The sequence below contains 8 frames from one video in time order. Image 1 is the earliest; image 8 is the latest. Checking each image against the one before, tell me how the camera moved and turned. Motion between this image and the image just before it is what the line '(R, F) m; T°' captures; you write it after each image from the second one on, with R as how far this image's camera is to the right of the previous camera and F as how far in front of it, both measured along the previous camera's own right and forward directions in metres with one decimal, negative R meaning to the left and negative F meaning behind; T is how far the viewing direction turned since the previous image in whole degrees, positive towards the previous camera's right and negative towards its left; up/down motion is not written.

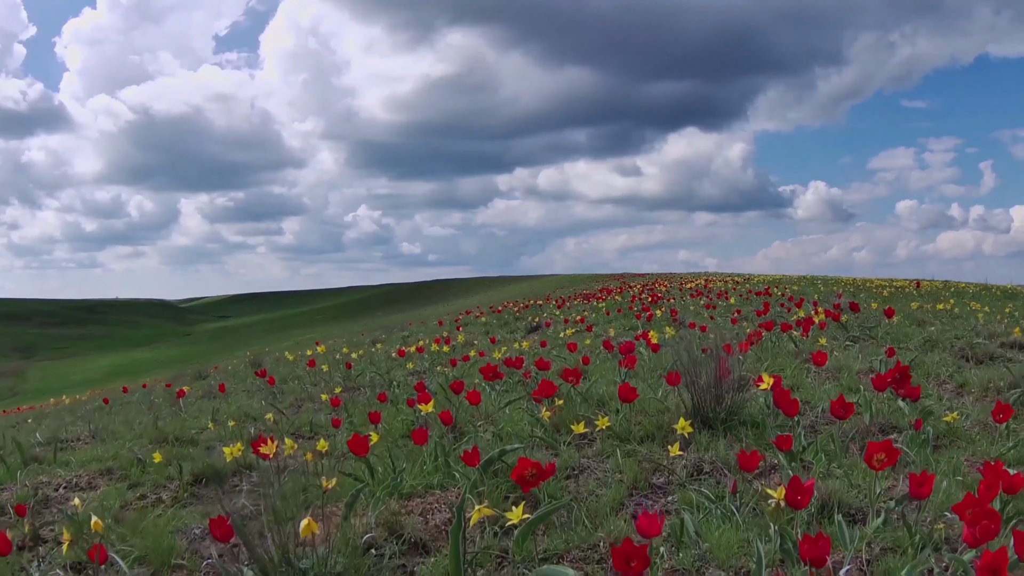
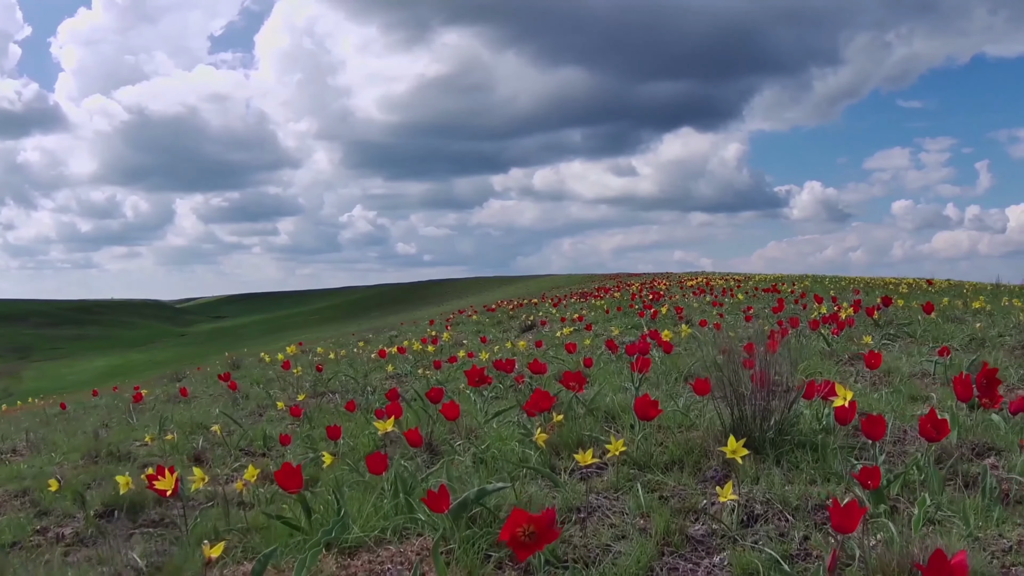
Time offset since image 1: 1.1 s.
(+0.1, +1.2) m; 0°
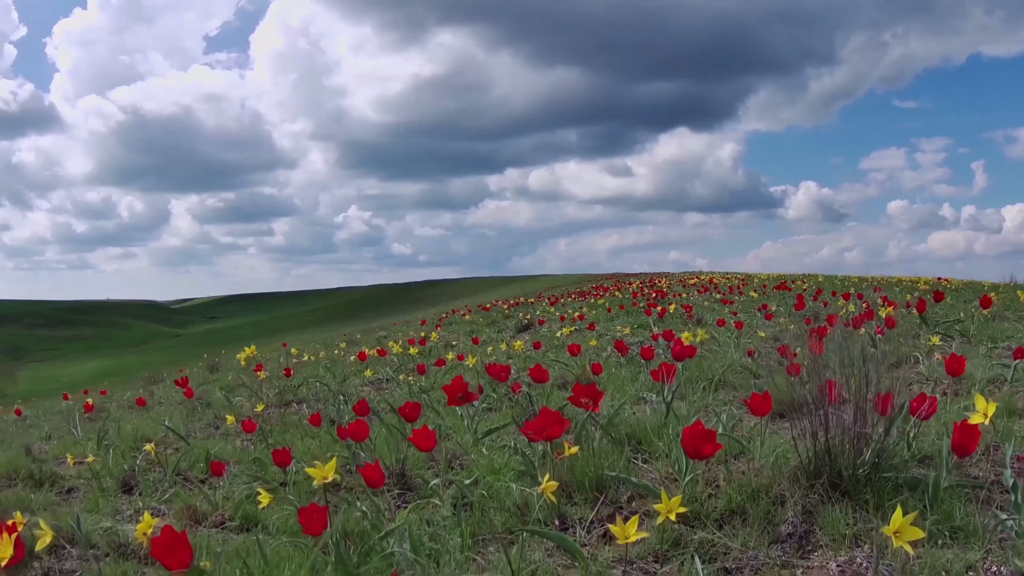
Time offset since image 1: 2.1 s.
(0.0, +1.1) m; 0°
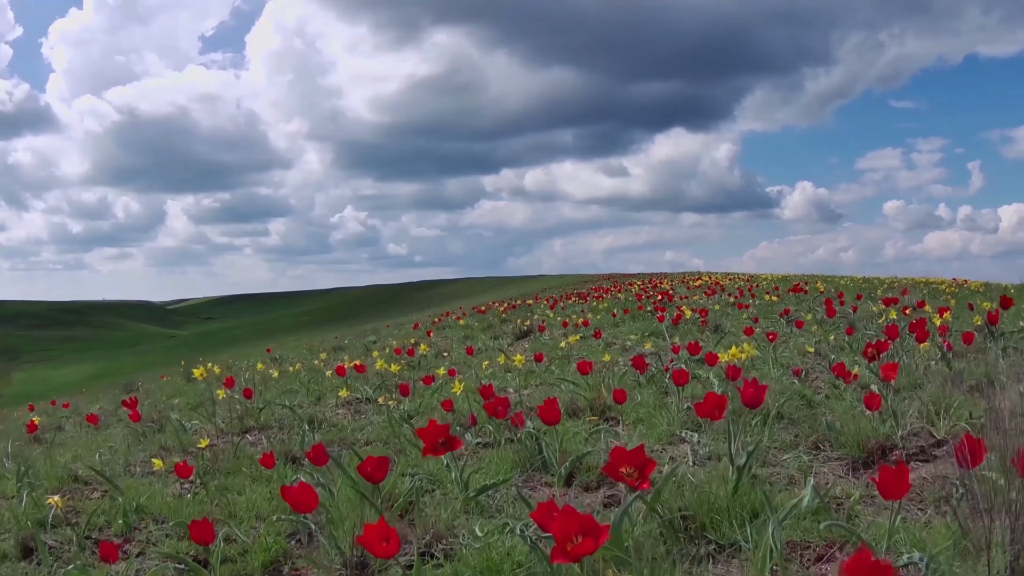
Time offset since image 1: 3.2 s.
(0.0, +1.2) m; 0°
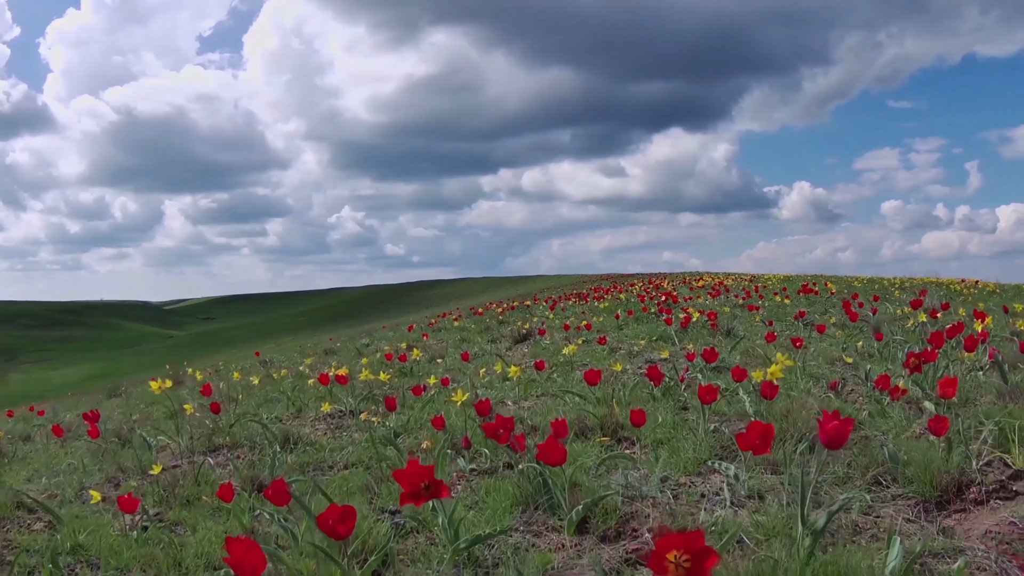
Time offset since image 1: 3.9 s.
(0.0, +0.7) m; 0°
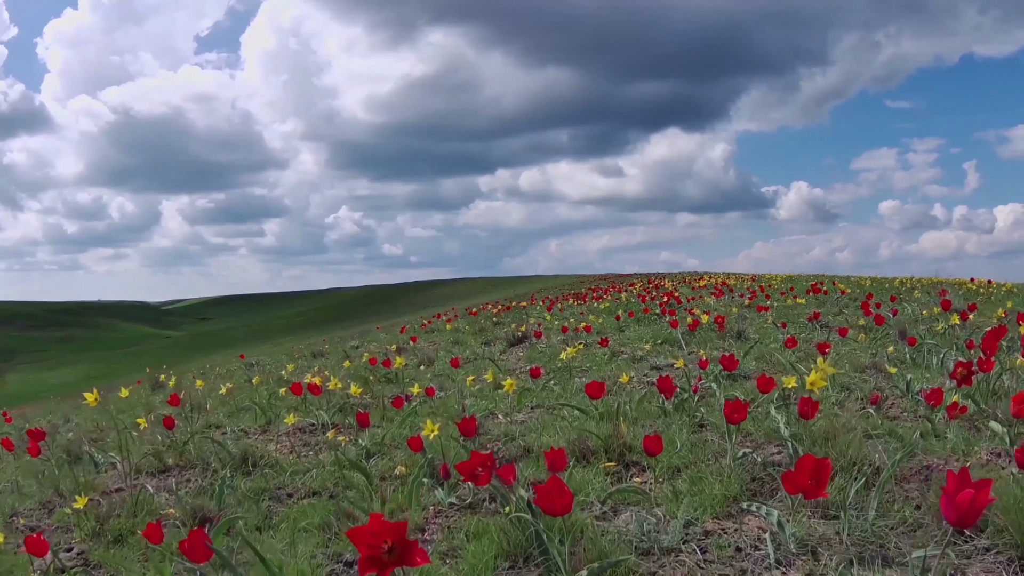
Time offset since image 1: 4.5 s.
(+0.1, +0.7) m; 0°
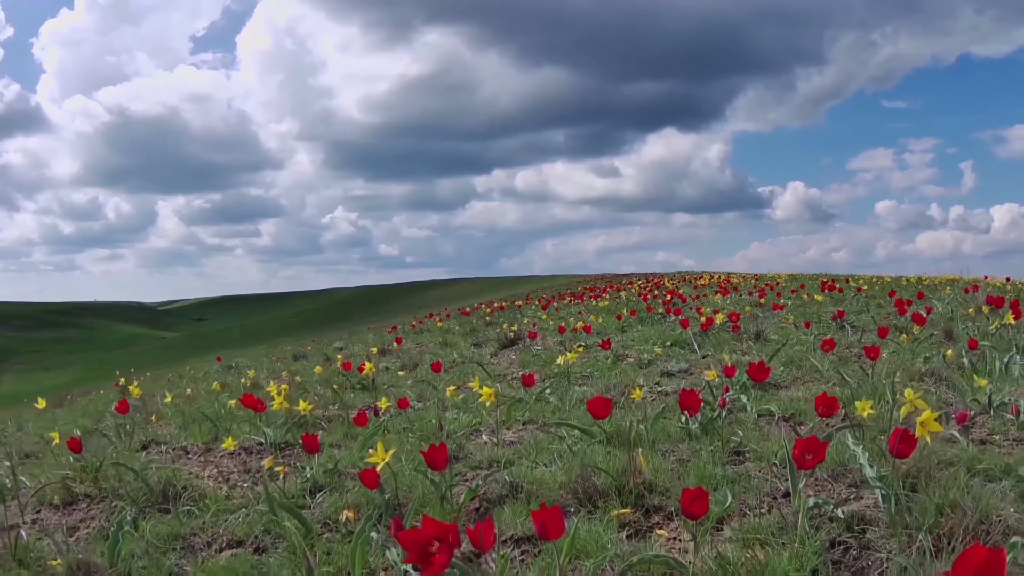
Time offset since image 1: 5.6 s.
(+0.1, +1.0) m; 0°
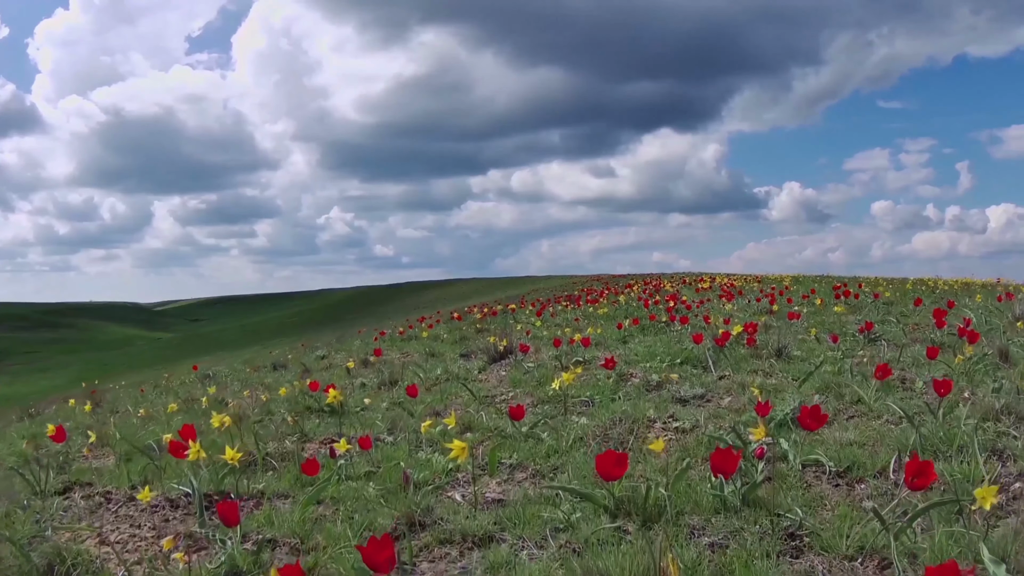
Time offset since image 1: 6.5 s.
(+0.1, +1.0) m; 0°
